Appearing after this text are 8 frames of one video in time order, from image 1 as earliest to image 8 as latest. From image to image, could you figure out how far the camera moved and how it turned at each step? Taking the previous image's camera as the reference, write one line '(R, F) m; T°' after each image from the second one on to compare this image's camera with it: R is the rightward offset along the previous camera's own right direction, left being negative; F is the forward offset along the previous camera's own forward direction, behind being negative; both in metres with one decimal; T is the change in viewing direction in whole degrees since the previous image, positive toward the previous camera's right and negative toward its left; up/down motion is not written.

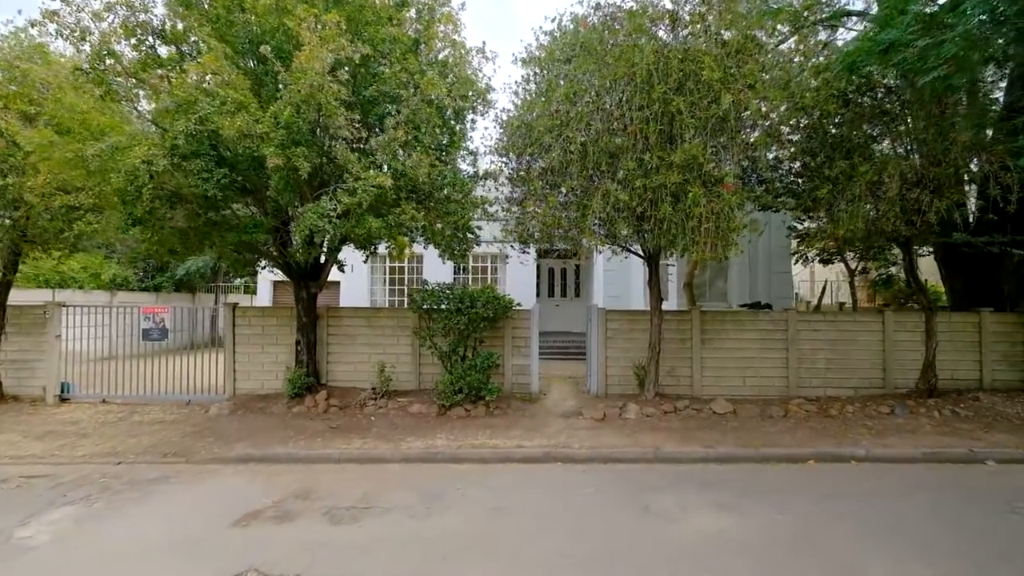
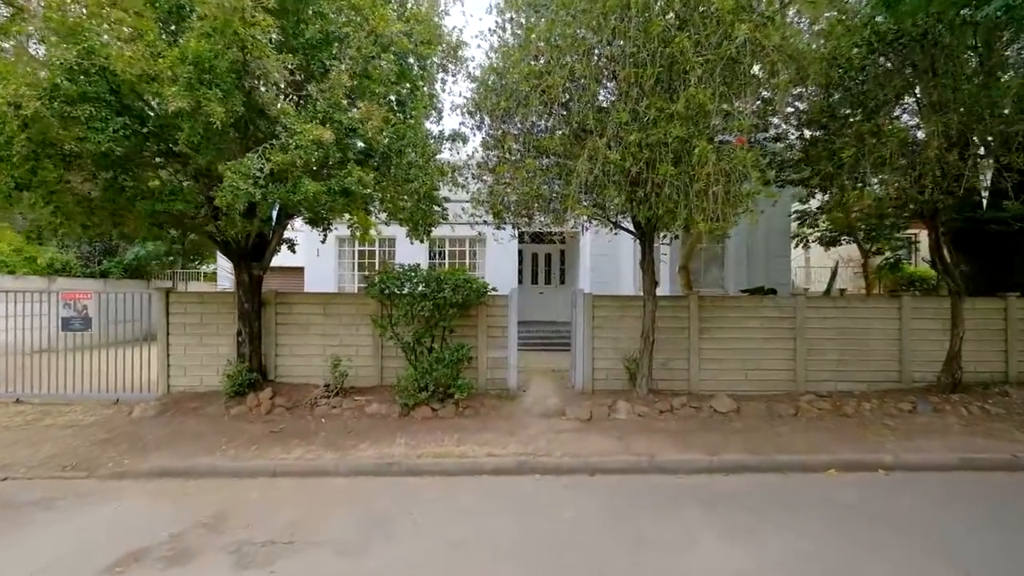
(+0.2, +1.2) m; +1°
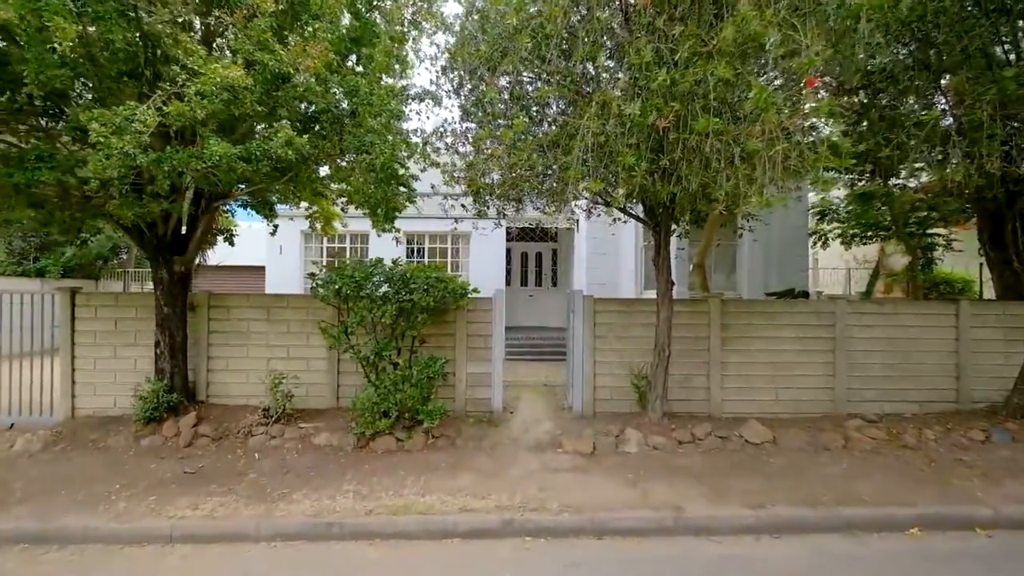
(+0.1, +1.5) m; +1°
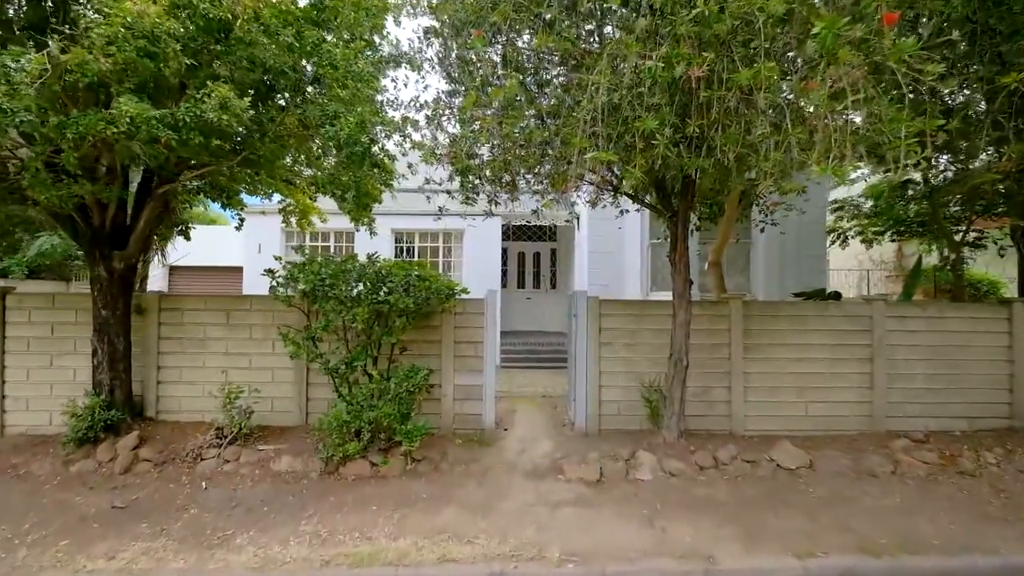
(+0.1, +0.9) m; 0°
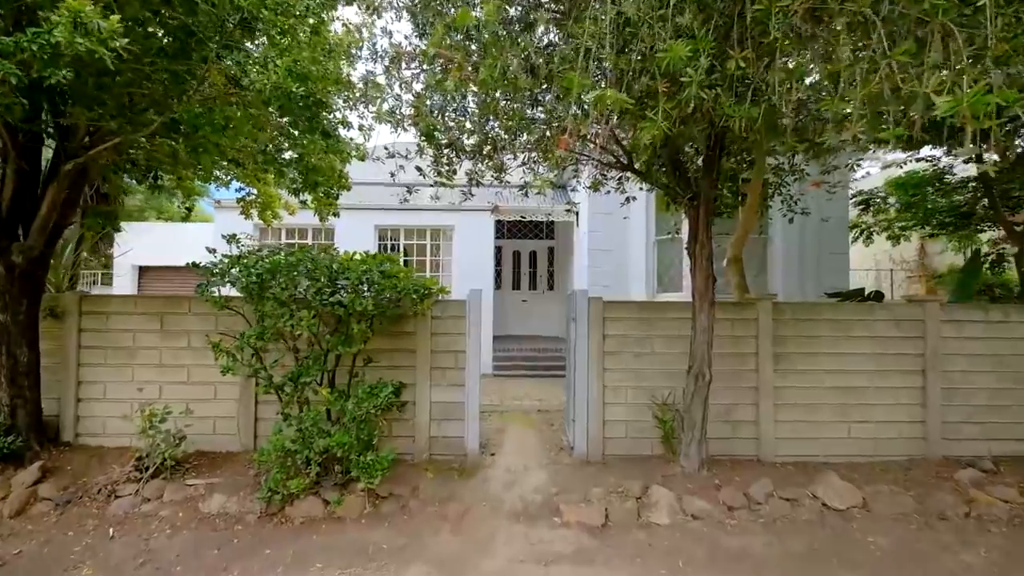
(+0.1, +1.0) m; 0°
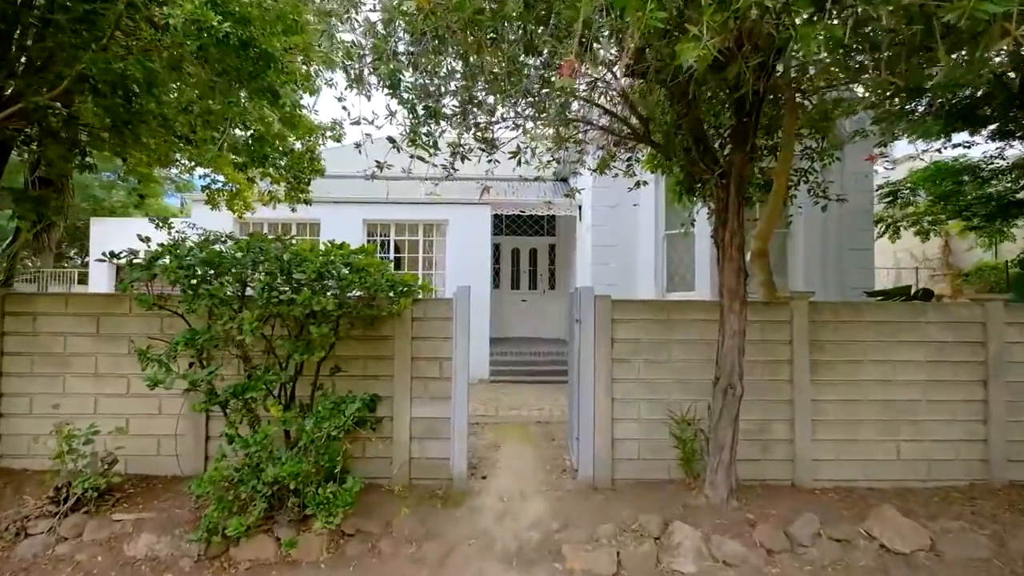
(+0.1, +0.8) m; 0°
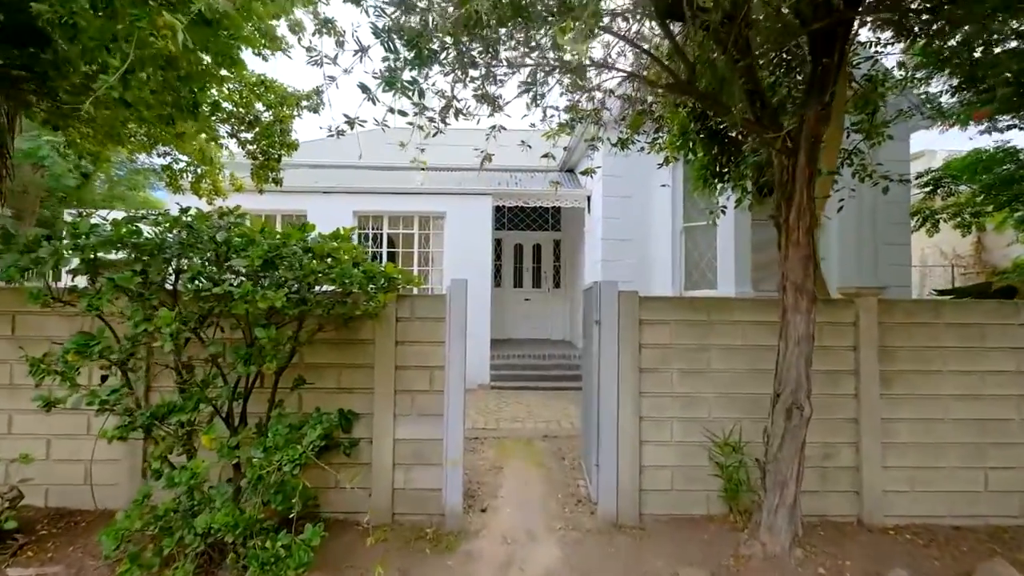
(0.0, +0.8) m; 0°
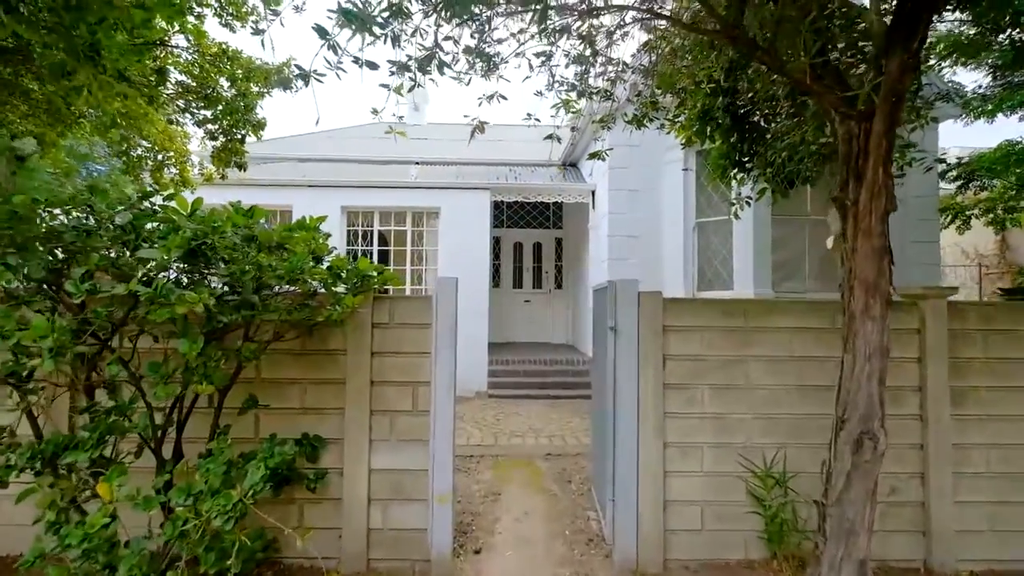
(0.0, +0.6) m; 0°
